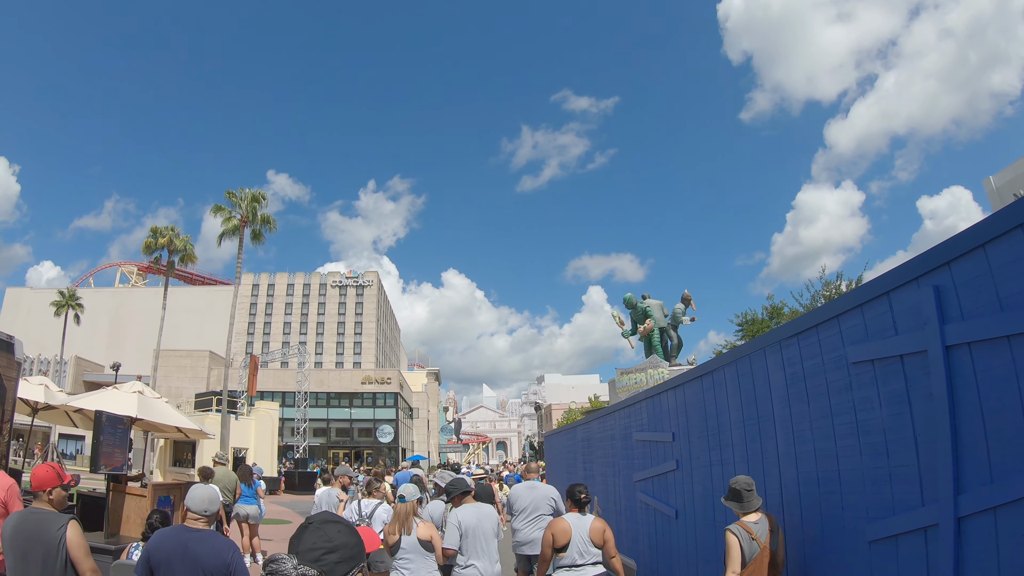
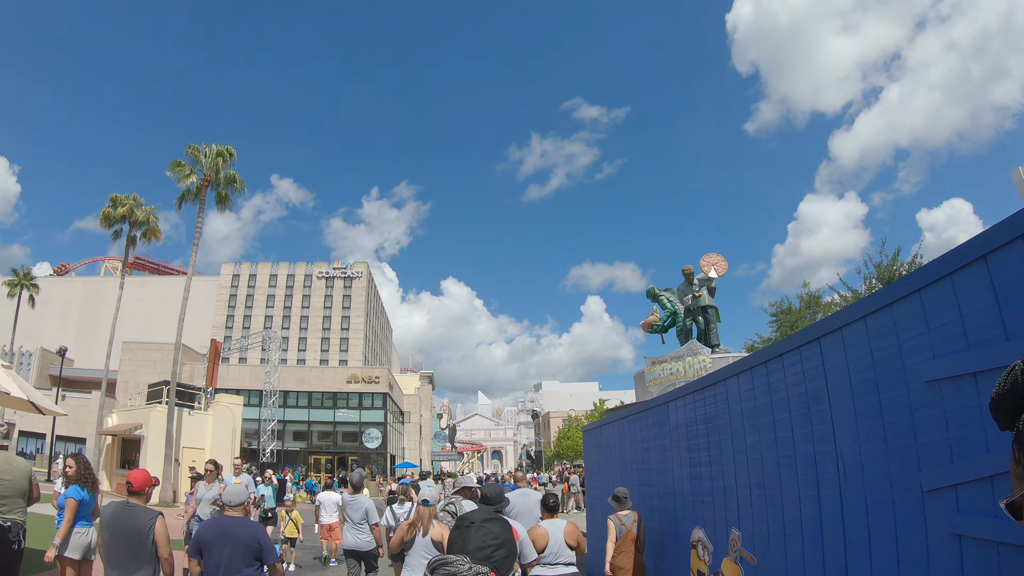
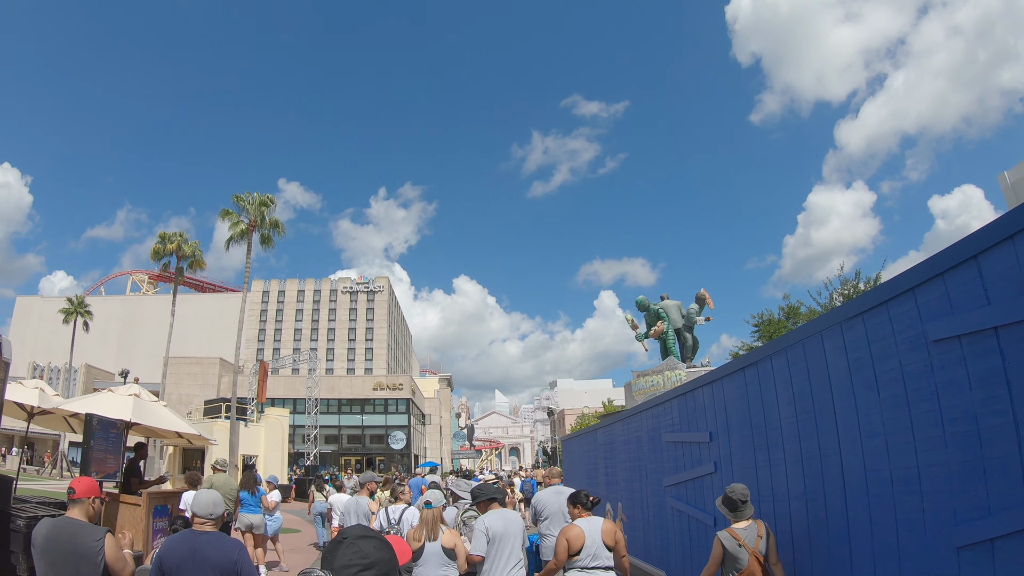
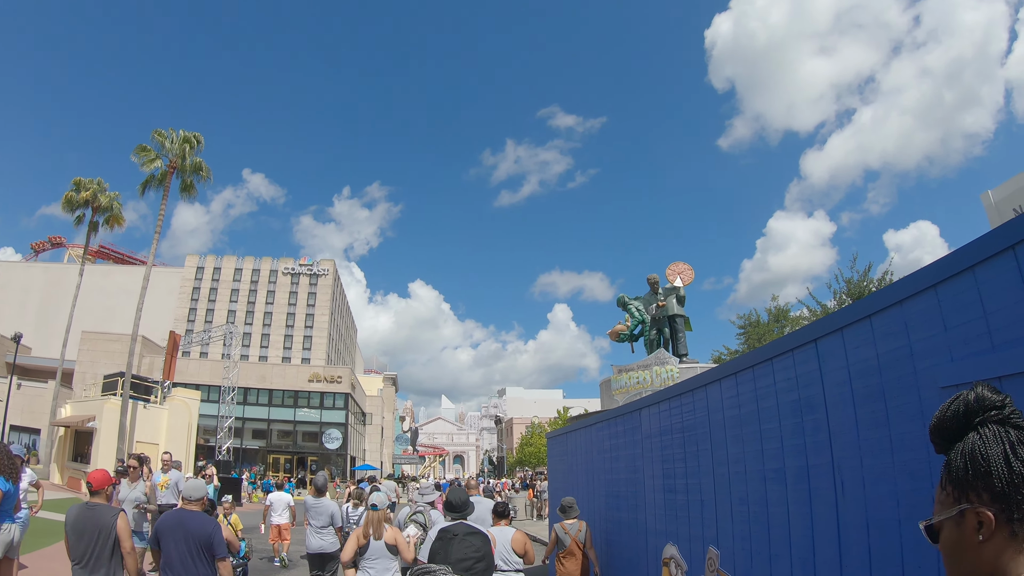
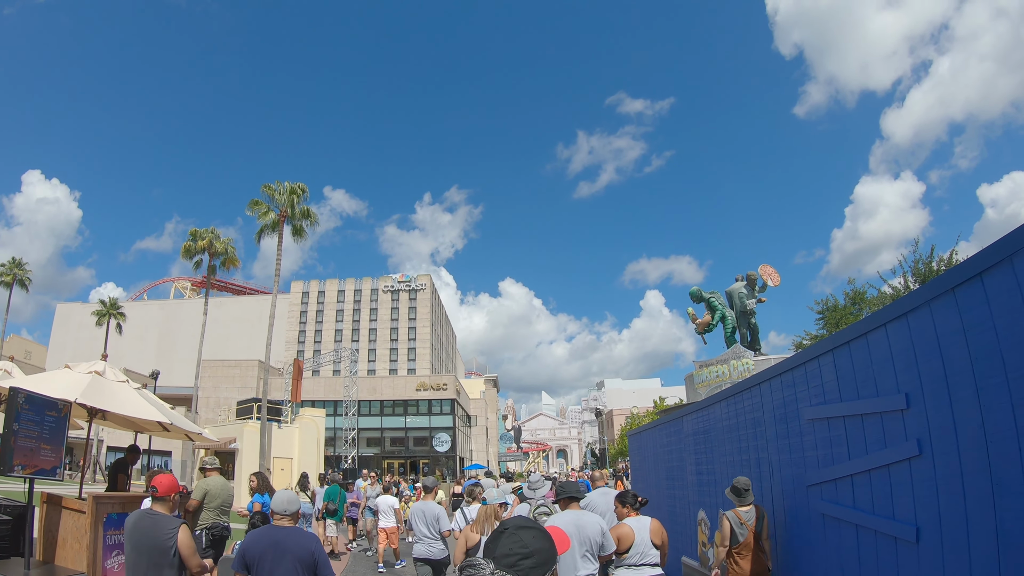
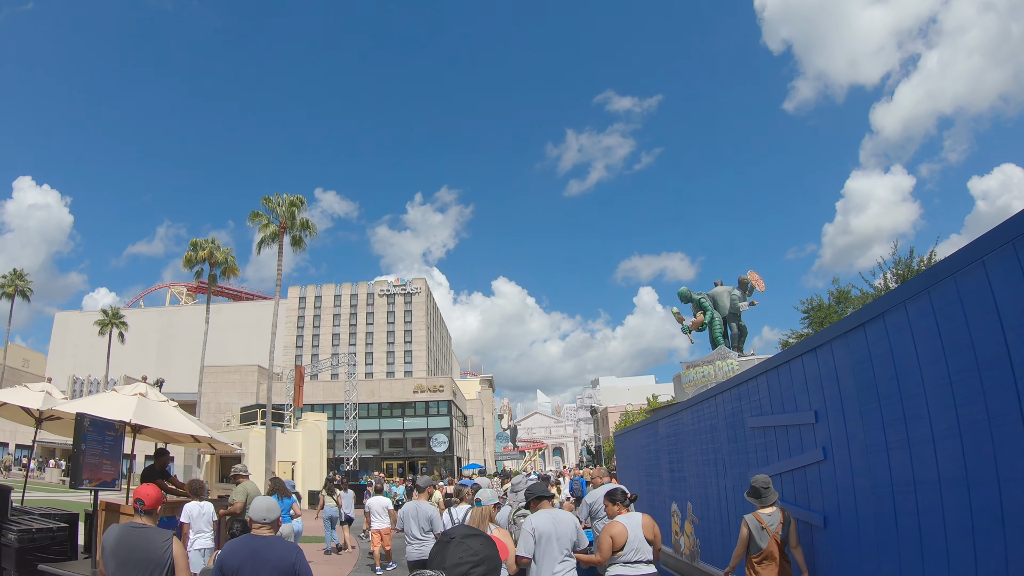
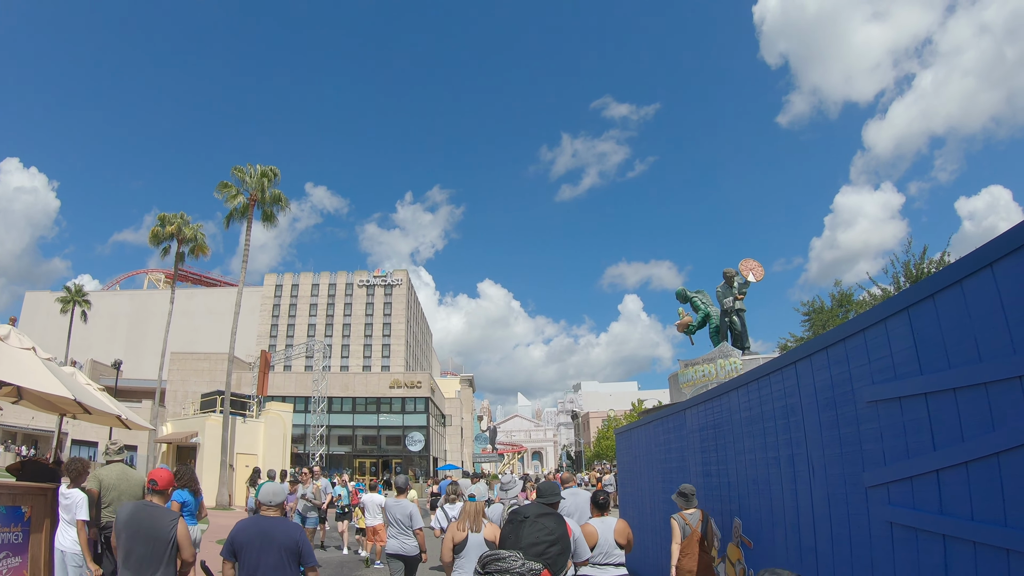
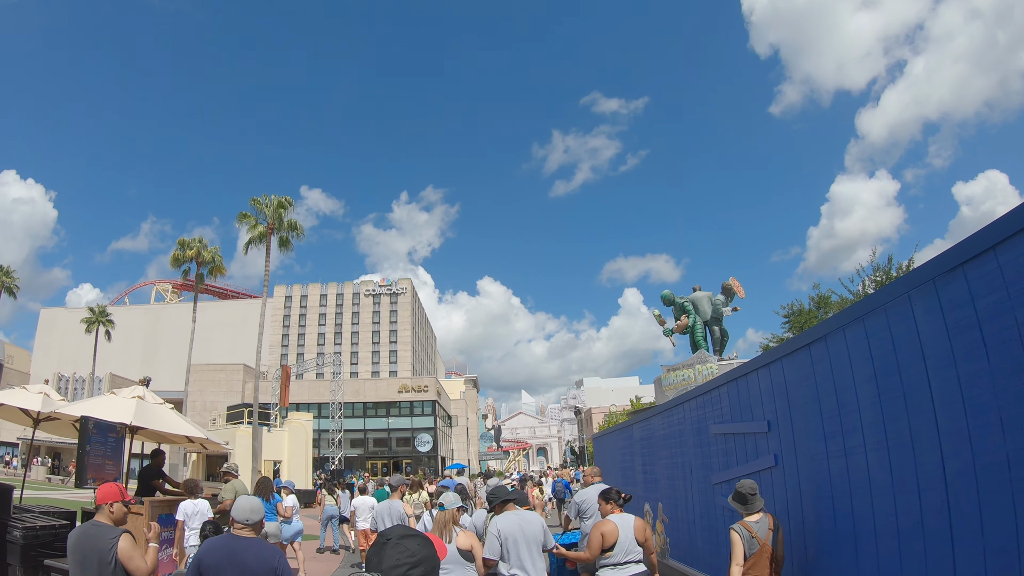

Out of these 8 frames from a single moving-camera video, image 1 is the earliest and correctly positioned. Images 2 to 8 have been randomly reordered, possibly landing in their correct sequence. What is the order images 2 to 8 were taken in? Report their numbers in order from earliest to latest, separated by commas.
3, 8, 6, 5, 7, 2, 4
